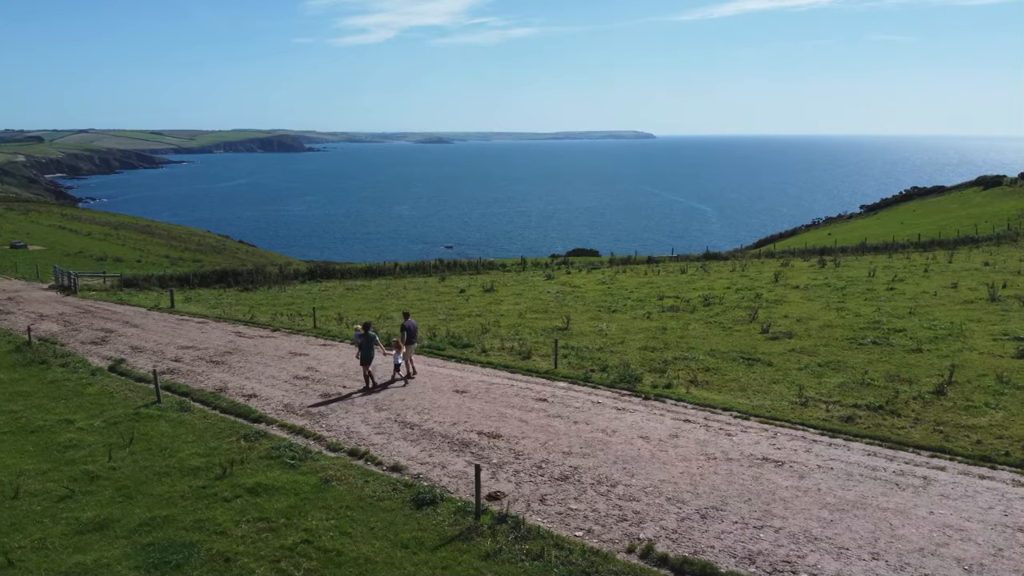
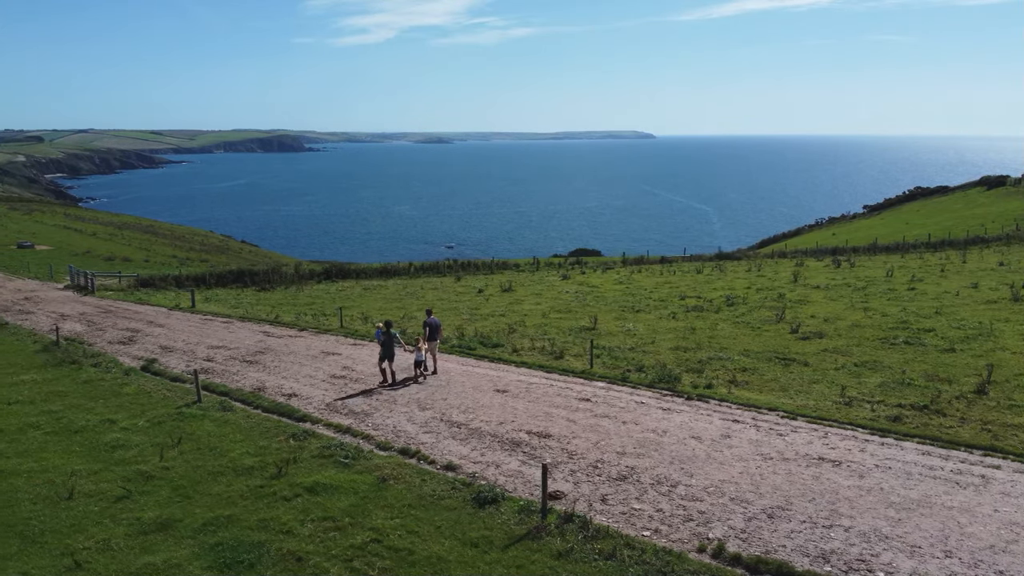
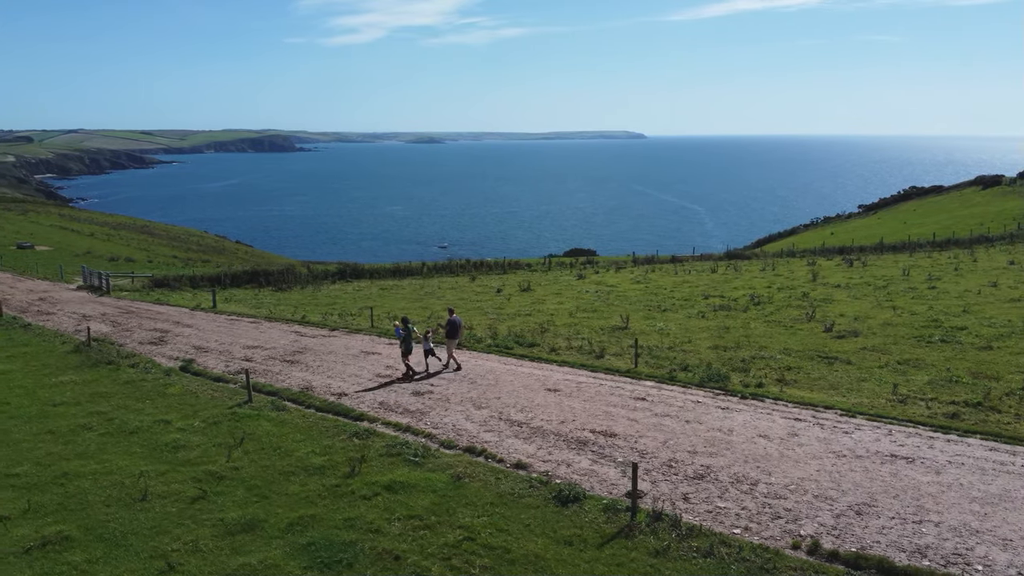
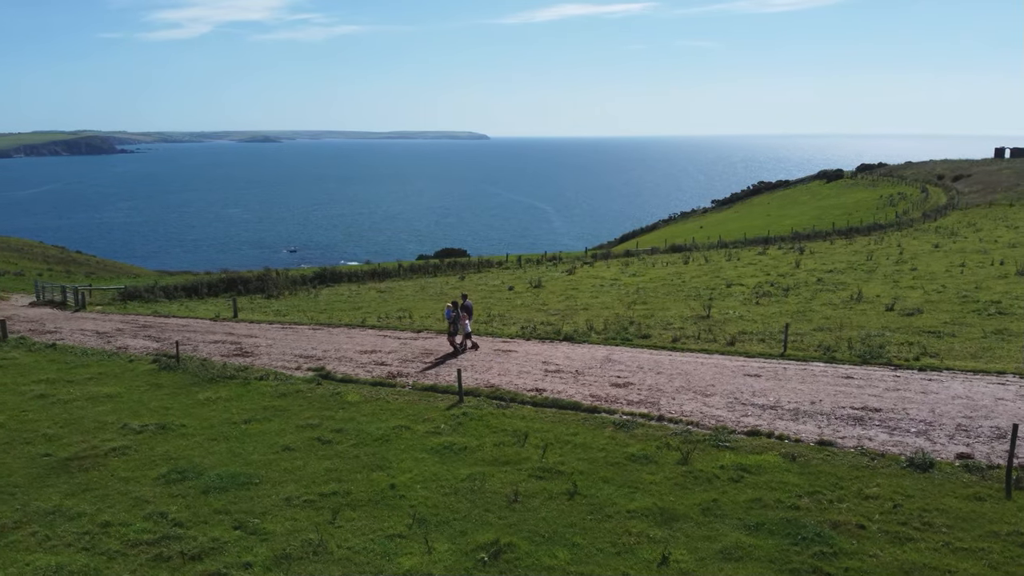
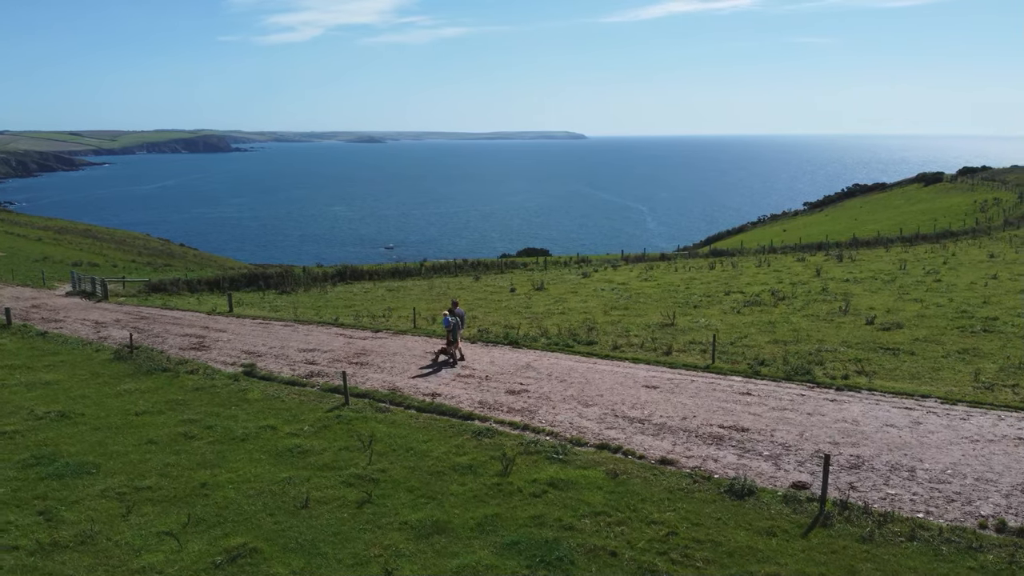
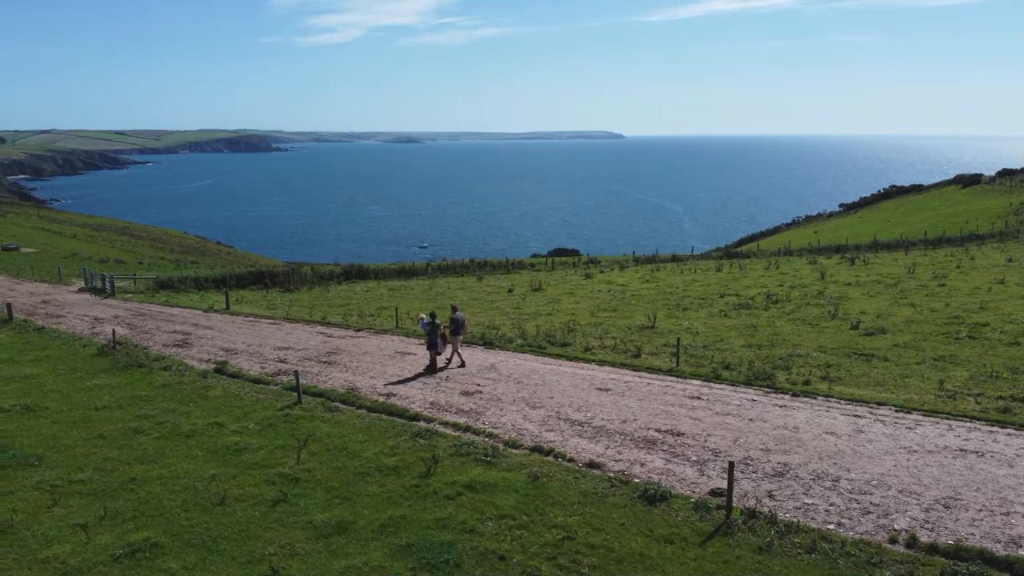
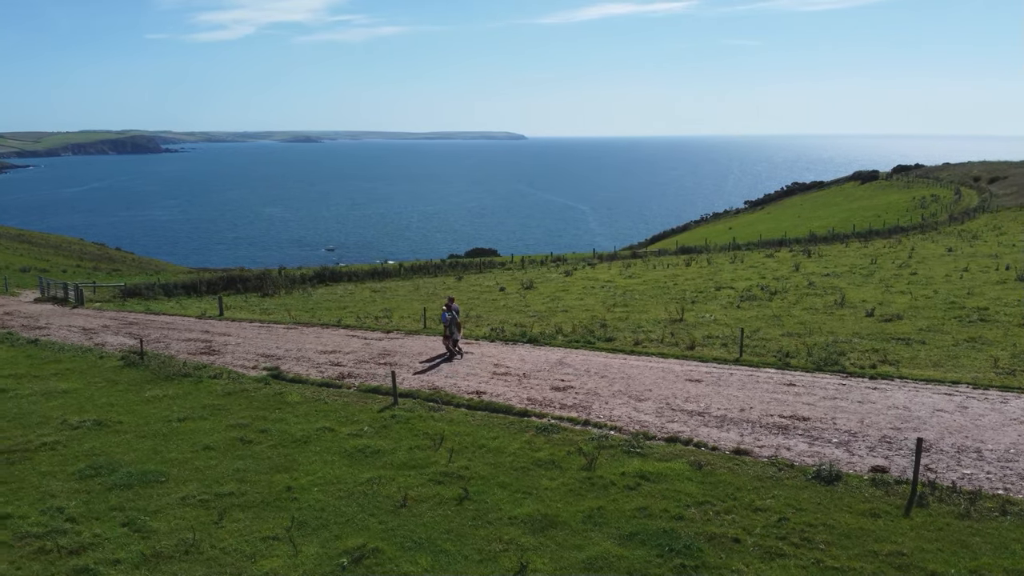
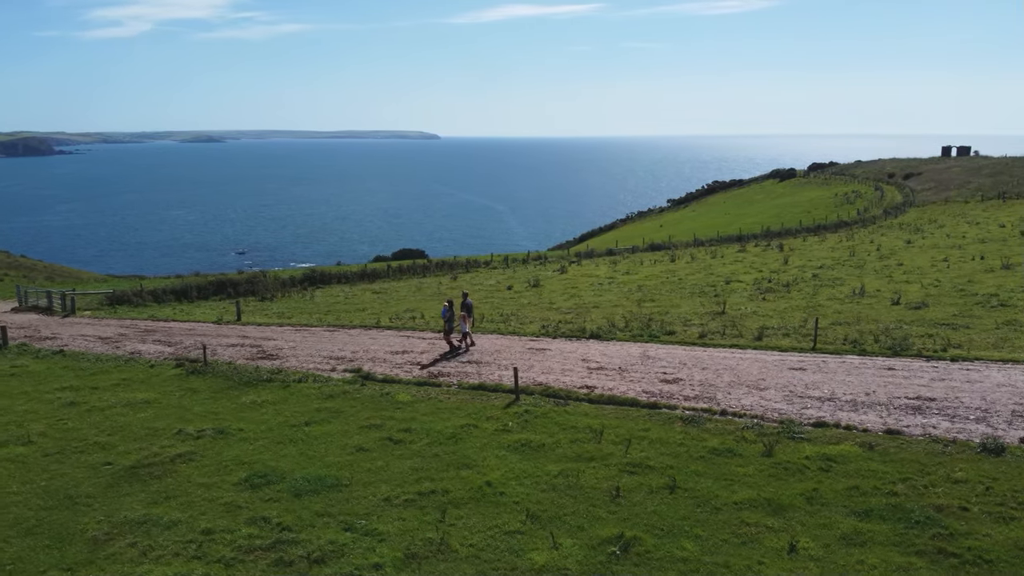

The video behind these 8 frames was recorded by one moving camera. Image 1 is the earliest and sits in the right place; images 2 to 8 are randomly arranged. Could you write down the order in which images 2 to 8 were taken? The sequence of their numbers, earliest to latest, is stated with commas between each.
2, 3, 6, 5, 7, 4, 8
